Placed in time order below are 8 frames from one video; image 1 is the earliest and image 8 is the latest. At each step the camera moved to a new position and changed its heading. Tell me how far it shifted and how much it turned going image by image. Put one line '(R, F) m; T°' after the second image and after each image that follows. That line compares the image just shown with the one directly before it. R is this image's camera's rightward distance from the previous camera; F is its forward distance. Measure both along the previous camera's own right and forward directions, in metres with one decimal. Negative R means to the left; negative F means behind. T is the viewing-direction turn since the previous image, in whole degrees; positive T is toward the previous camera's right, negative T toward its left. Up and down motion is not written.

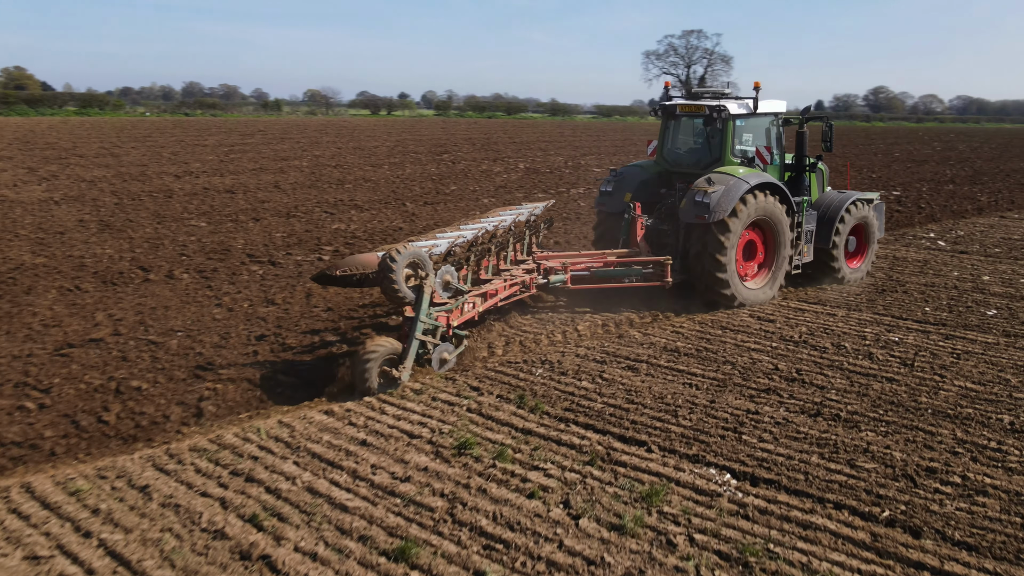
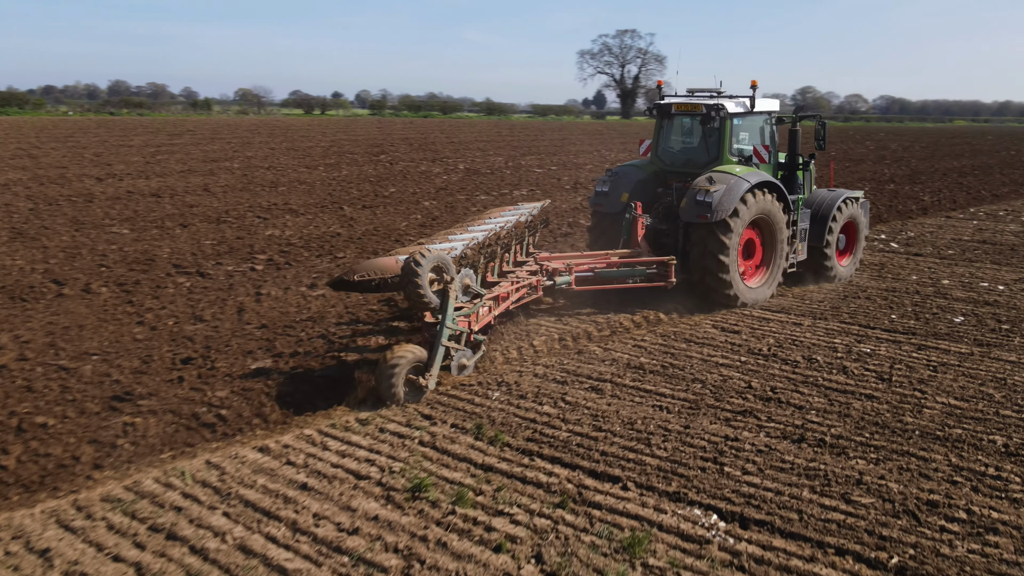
(-0.1, +0.5) m; +4°
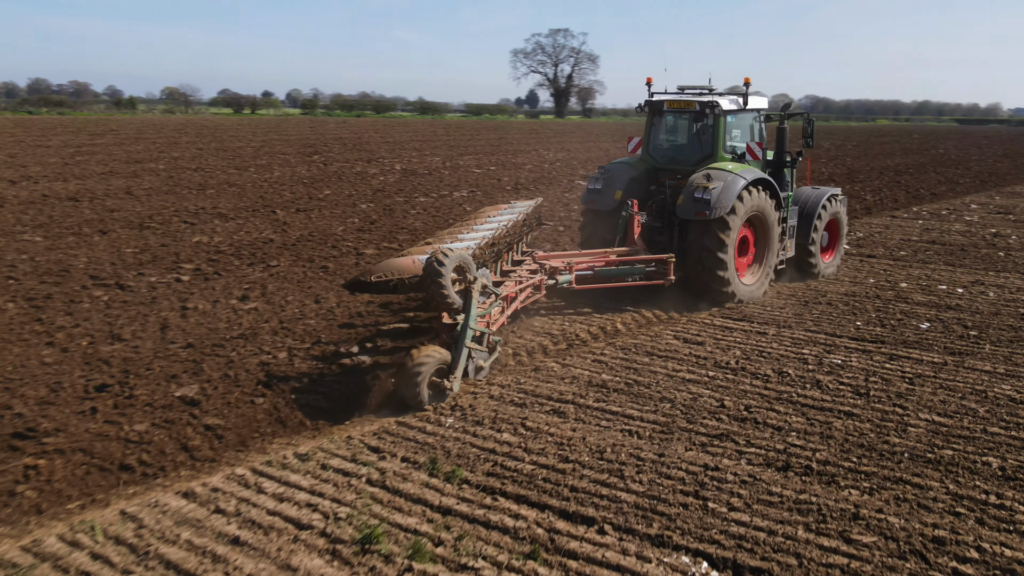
(-0.1, +0.4) m; +4°
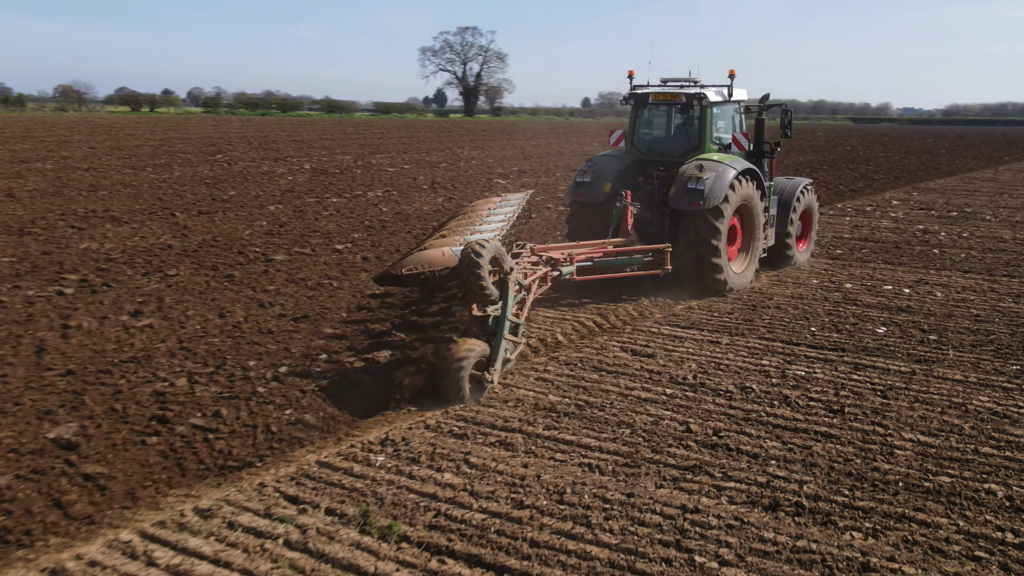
(-0.1, +0.6) m; +5°
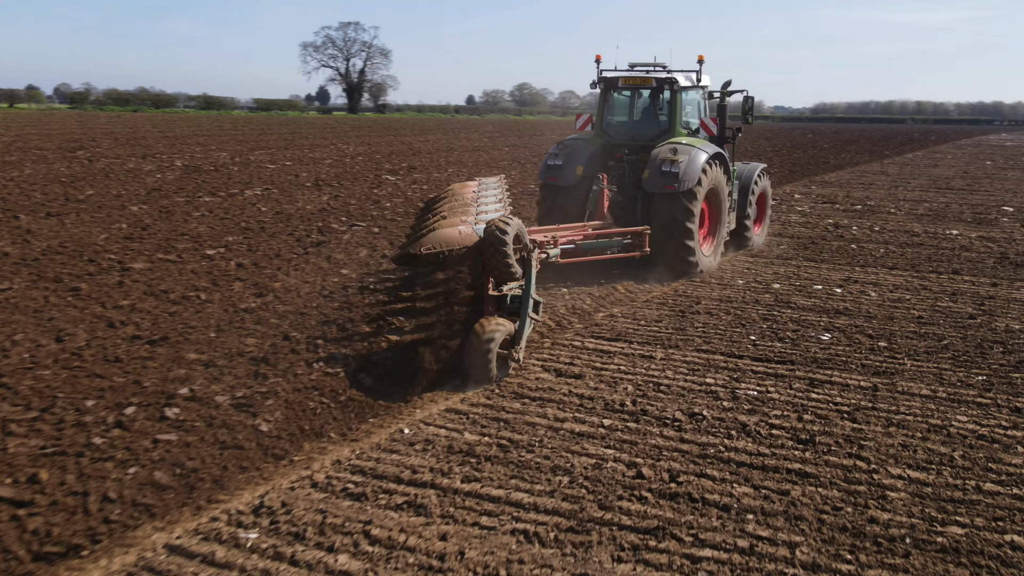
(-0.1, +0.9) m; +6°
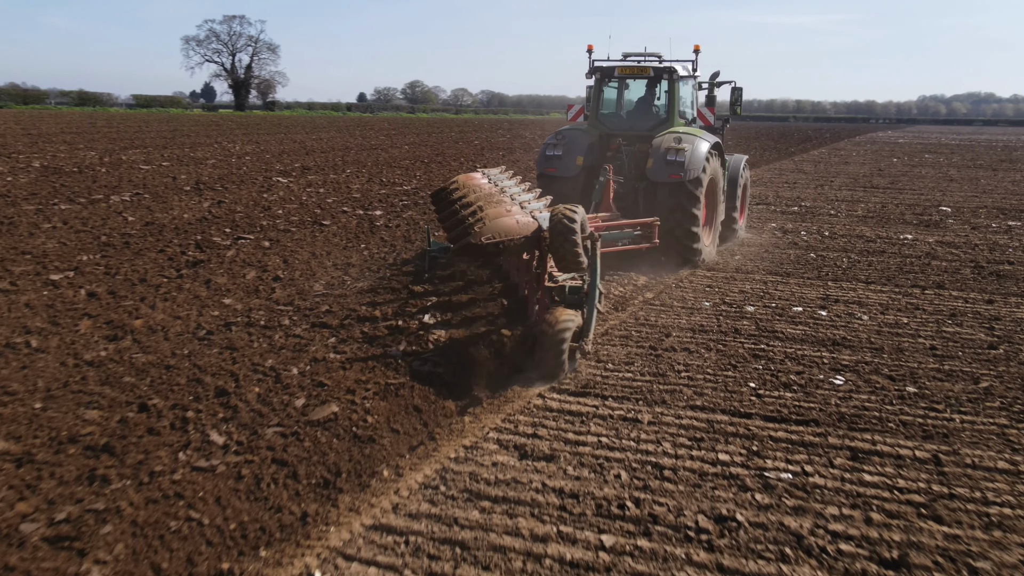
(-0.2, +1.3) m; +6°
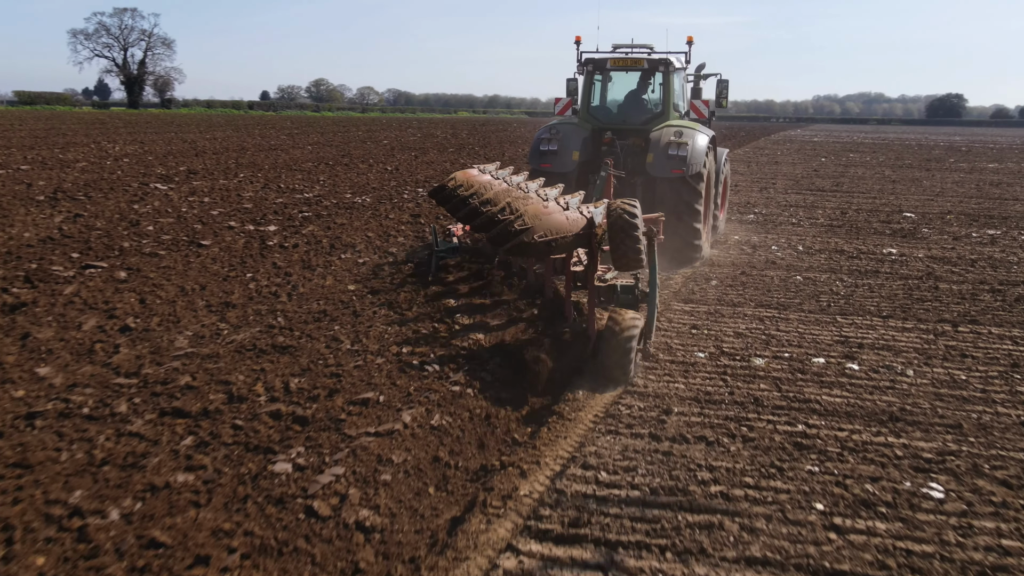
(-0.1, +1.6) m; +5°
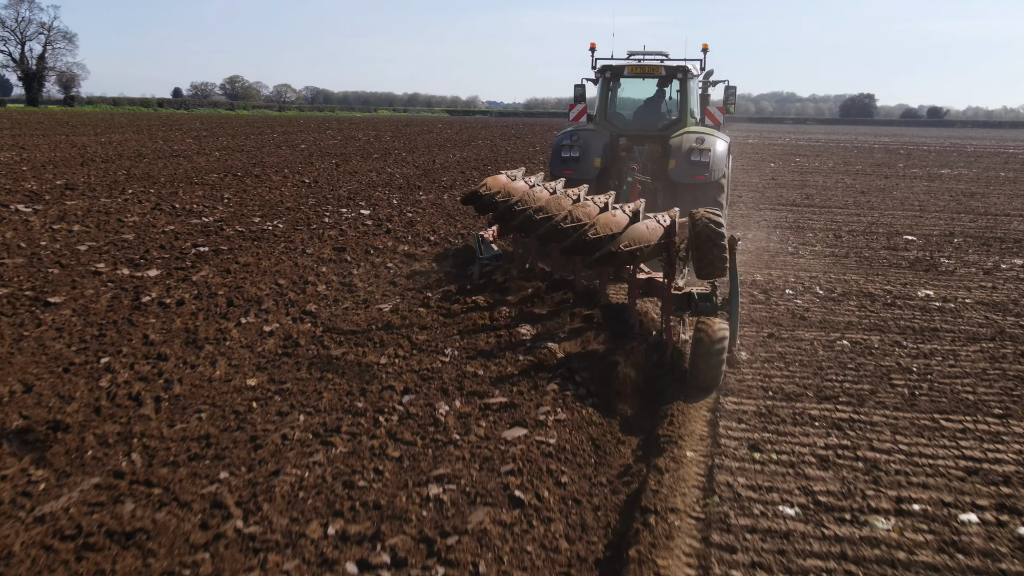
(-0.2, +1.7) m; +5°
